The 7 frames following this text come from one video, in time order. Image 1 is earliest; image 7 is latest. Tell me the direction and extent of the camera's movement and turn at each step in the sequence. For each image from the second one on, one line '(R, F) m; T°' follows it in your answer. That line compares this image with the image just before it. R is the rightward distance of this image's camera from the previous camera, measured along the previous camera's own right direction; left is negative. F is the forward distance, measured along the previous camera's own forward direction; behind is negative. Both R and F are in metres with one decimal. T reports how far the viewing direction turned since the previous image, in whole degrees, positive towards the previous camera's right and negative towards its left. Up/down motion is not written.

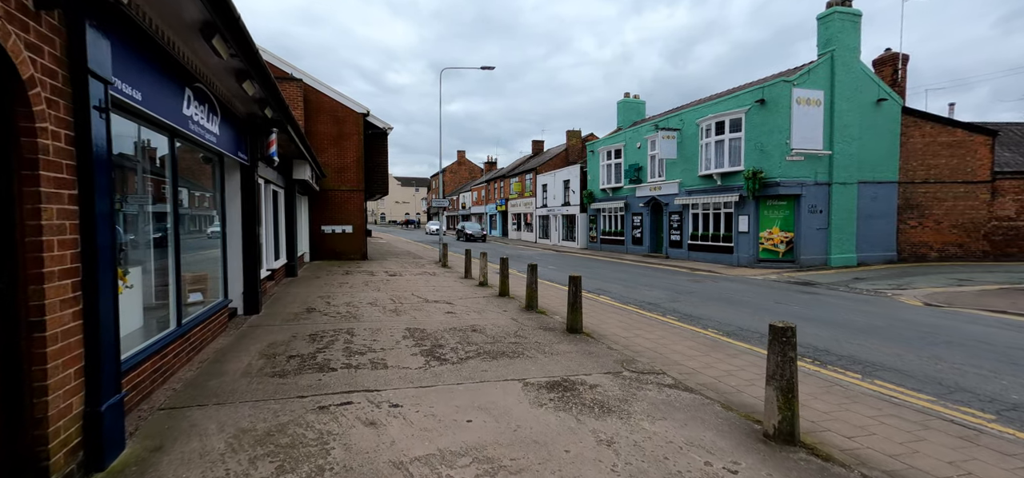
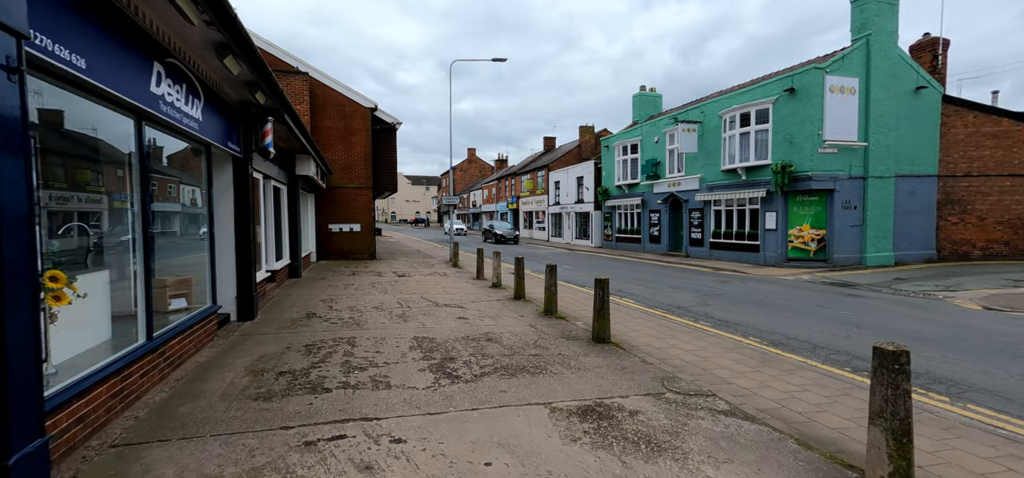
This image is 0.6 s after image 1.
(-0.1, +0.7) m; -1°
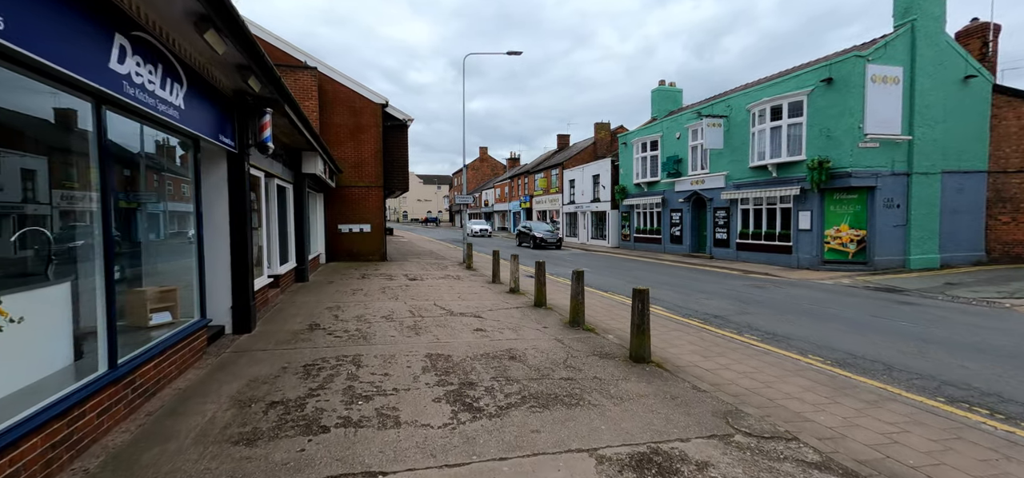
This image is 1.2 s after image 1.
(-0.2, +0.7) m; -1°
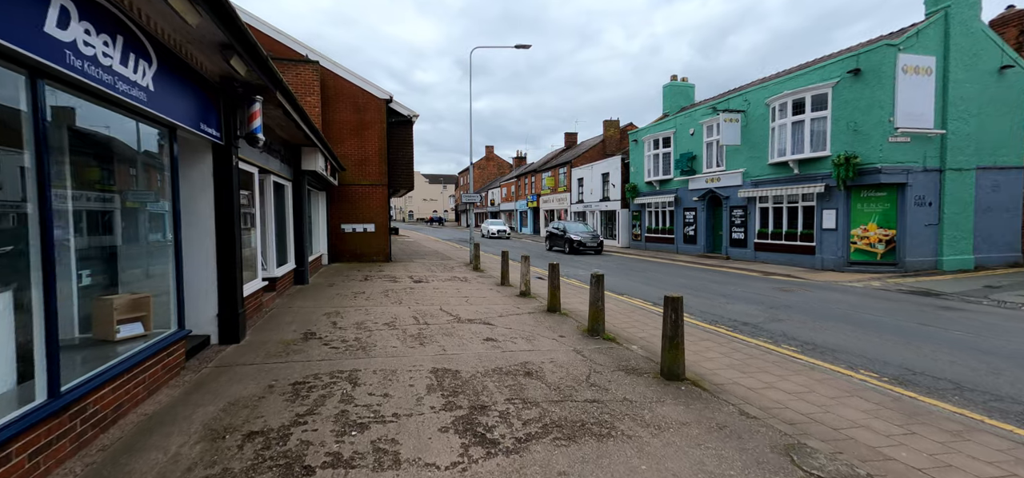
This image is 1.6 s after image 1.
(-0.1, +0.6) m; -1°
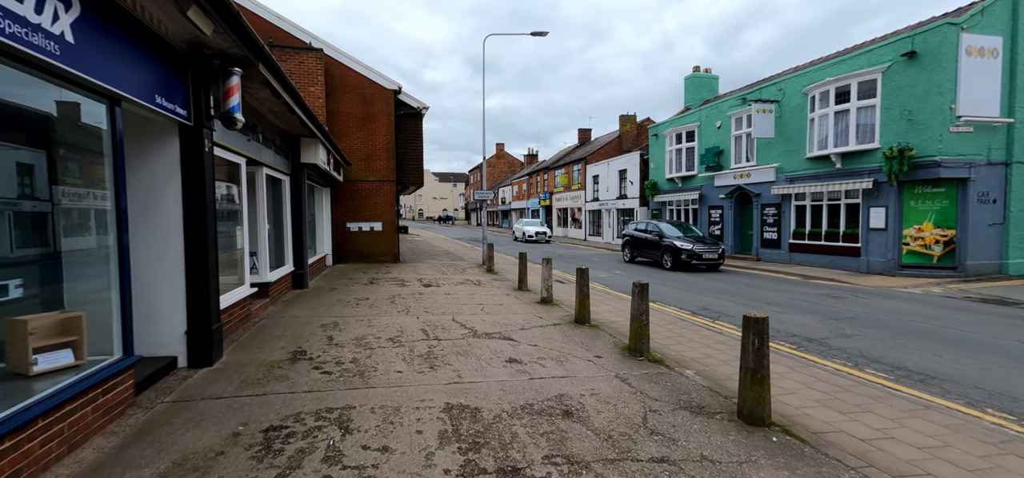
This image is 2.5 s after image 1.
(-0.2, +1.0) m; -1°
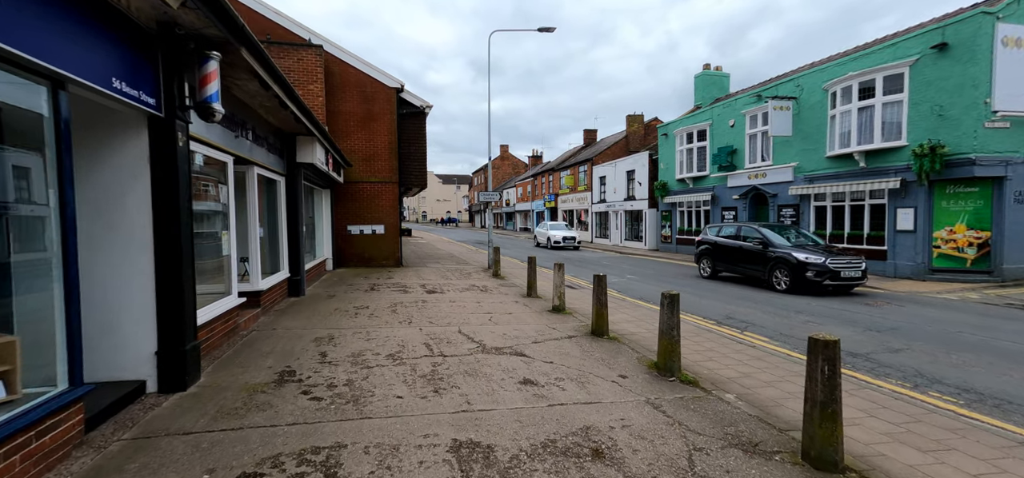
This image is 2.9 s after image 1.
(-0.1, +0.6) m; 0°
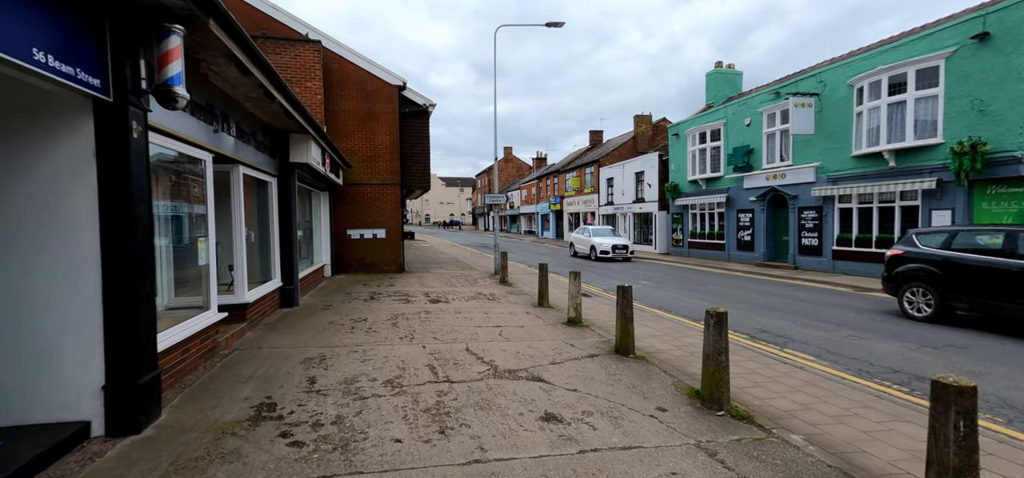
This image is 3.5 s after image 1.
(-0.1, +0.7) m; 0°
